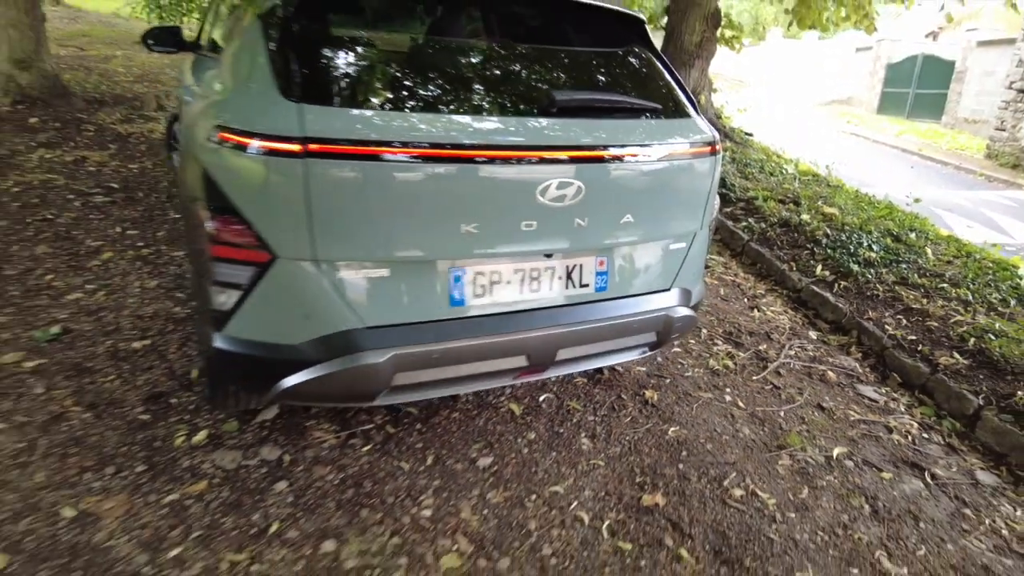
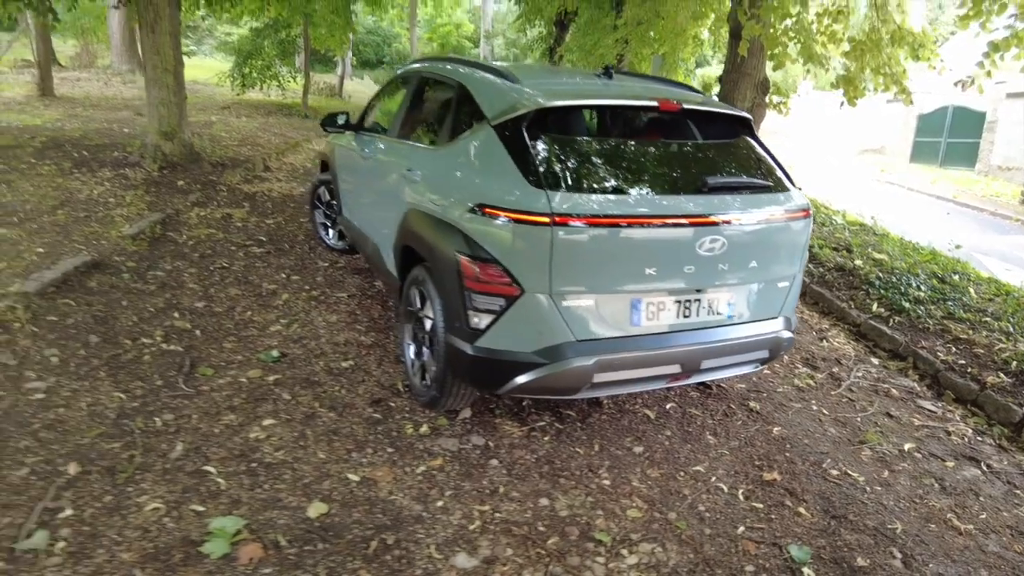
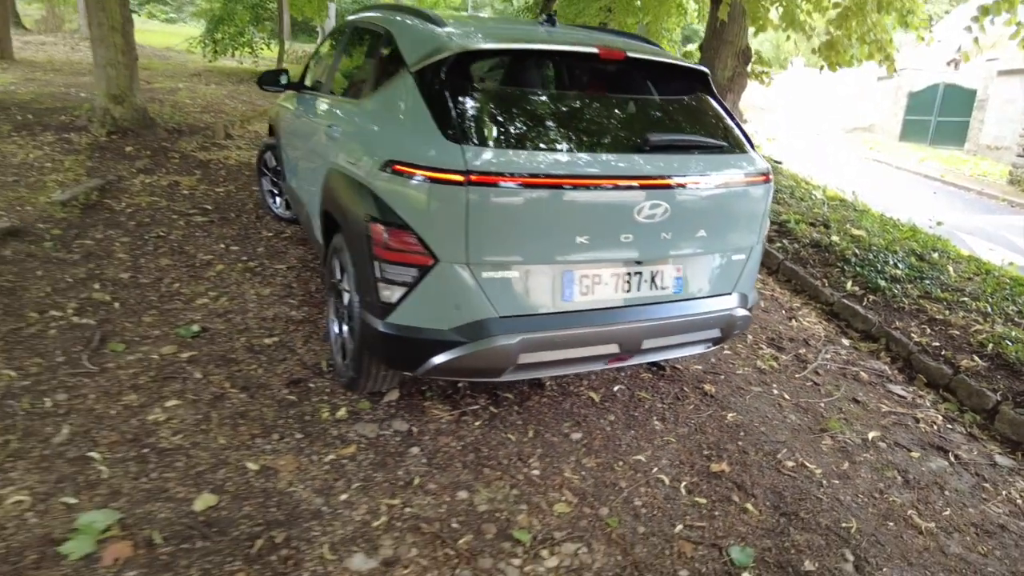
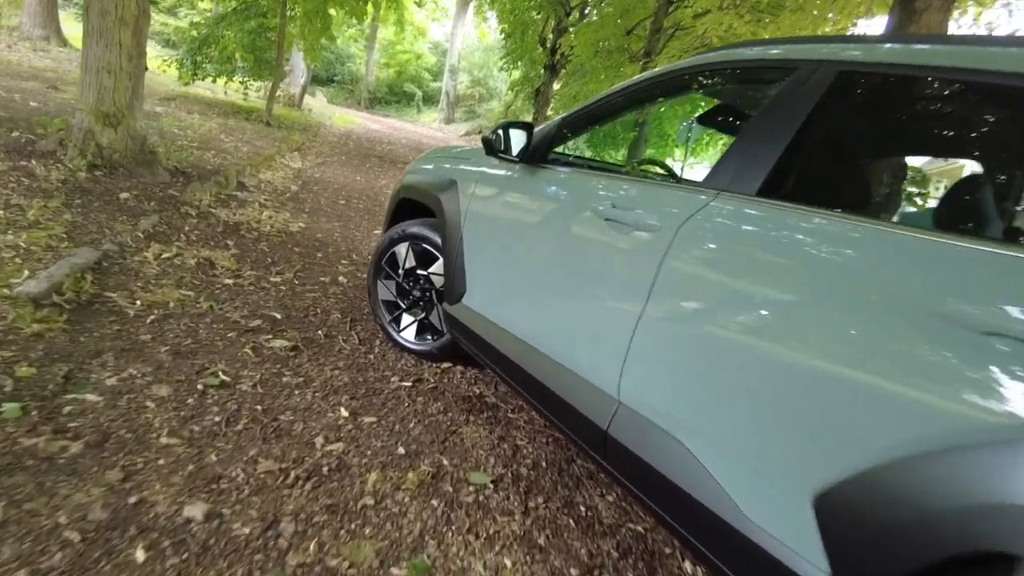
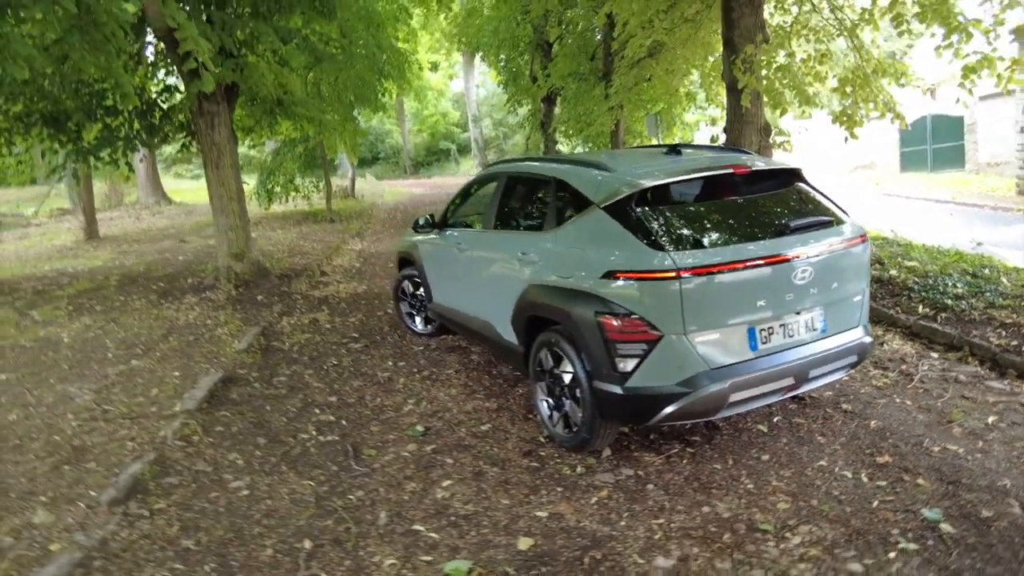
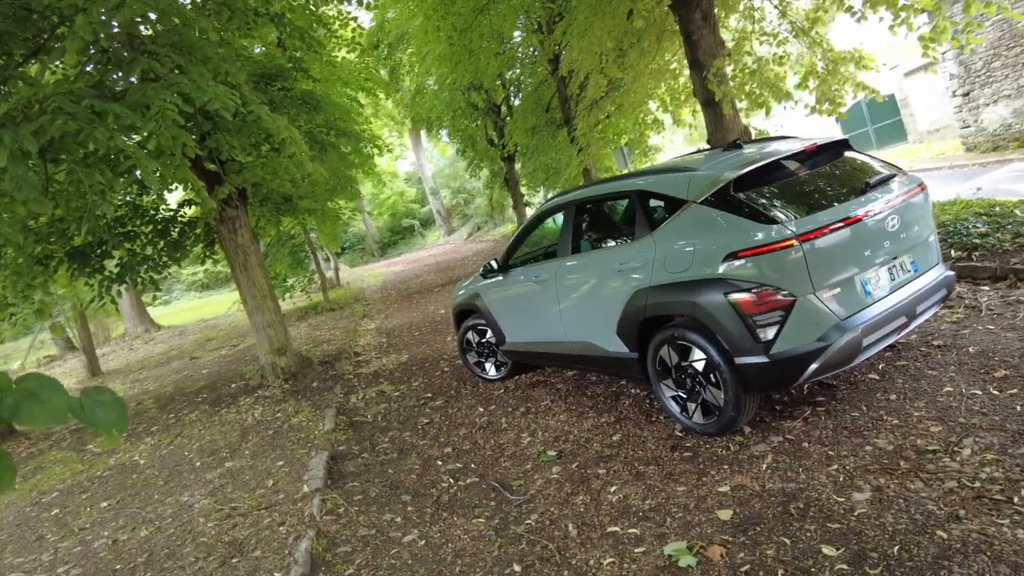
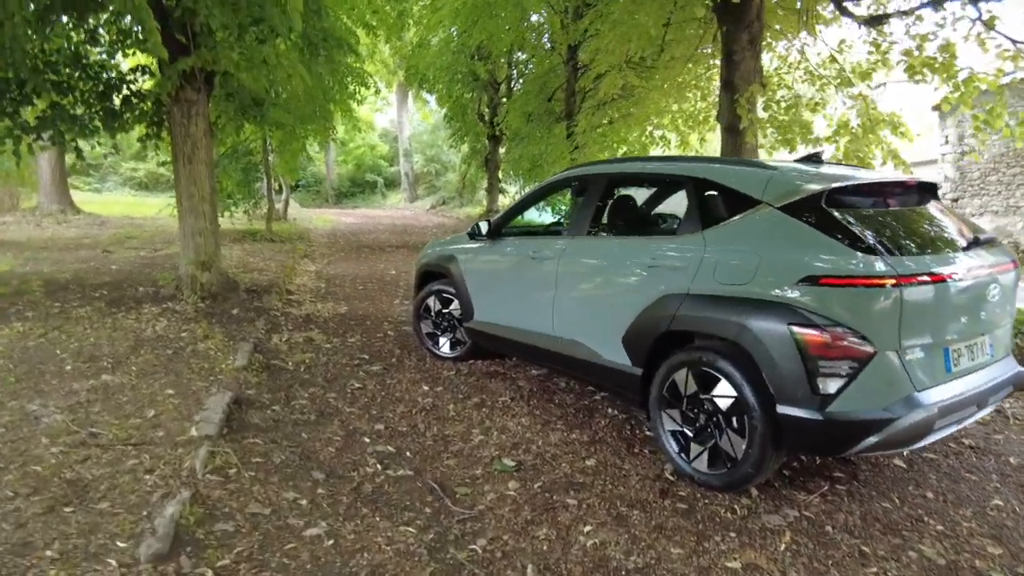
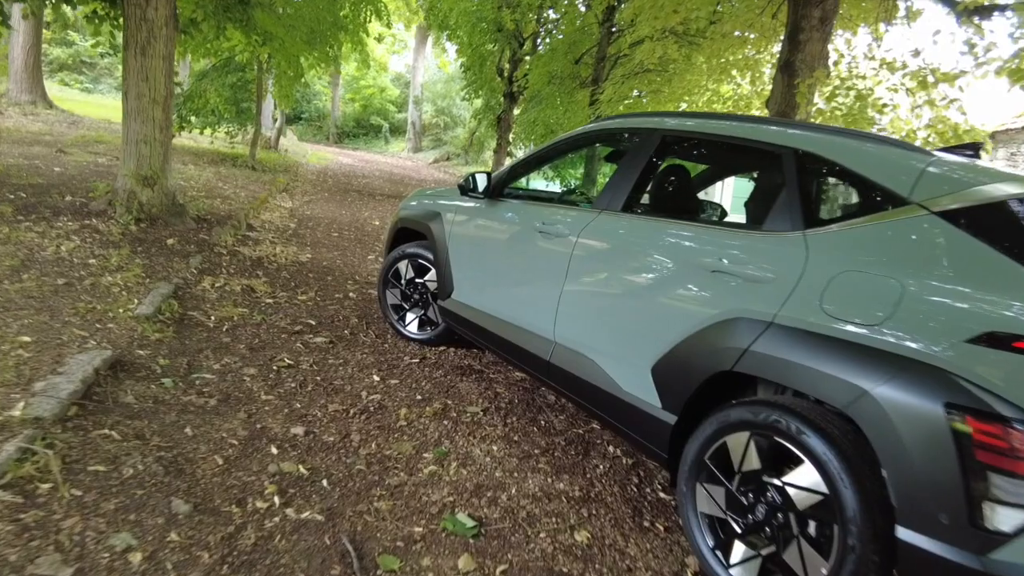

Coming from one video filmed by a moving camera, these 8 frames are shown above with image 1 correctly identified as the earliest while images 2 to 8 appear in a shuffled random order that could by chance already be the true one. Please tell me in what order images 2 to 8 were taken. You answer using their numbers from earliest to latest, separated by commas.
3, 2, 5, 6, 7, 8, 4
